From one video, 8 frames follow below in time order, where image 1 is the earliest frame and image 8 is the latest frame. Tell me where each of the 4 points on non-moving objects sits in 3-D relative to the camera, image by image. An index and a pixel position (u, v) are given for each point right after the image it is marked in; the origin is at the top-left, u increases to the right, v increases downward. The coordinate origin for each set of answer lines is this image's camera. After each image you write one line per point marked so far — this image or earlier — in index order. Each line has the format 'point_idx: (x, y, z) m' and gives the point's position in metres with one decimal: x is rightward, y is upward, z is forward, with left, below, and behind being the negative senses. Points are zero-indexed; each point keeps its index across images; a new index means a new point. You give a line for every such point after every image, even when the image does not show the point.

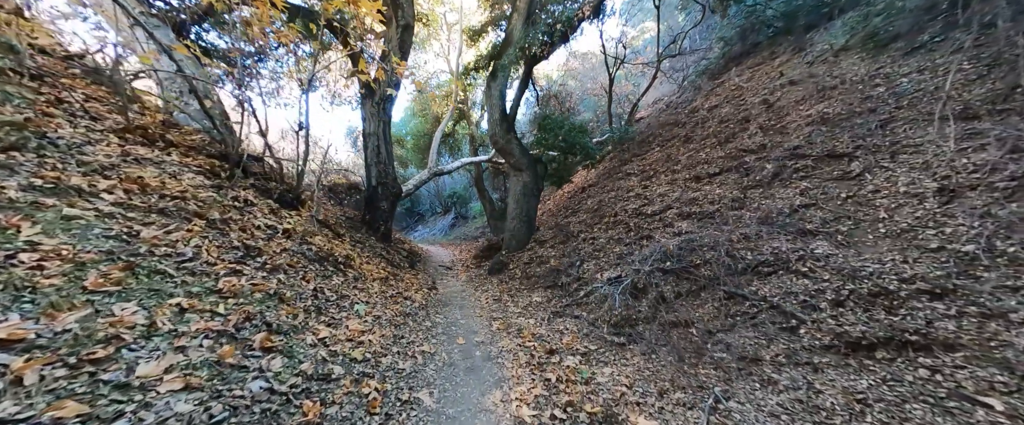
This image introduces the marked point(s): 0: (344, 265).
0: (-2.7, -0.9, +5.4) m
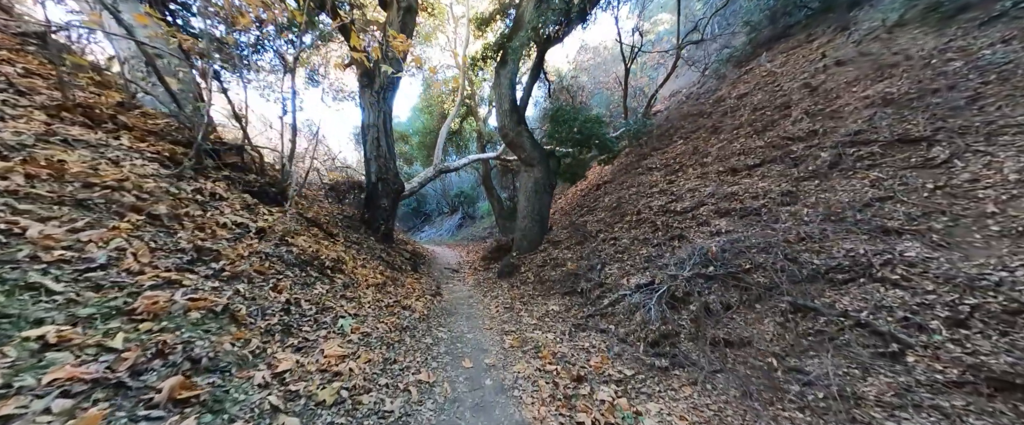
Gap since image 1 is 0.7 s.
0: (-2.5, -0.8, +4.6) m
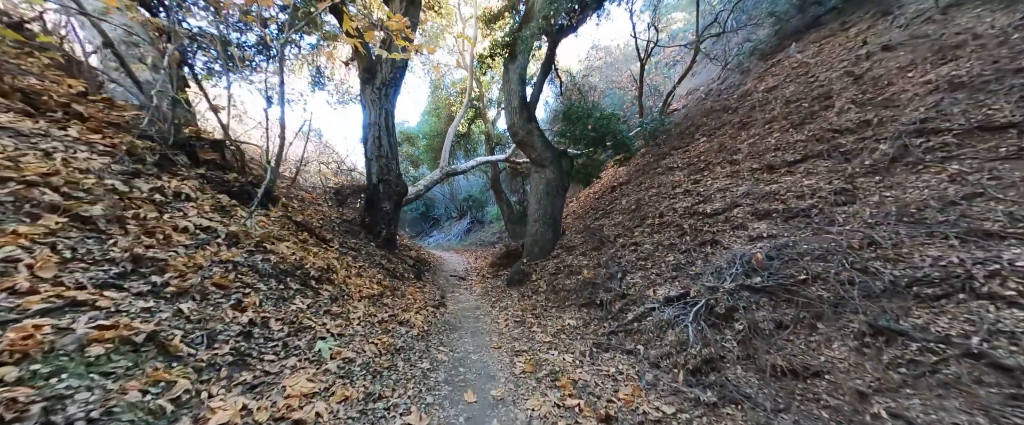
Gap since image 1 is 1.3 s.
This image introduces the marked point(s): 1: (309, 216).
0: (-2.3, -0.9, +4.1) m
1: (-3.7, -0.1, +6.0) m
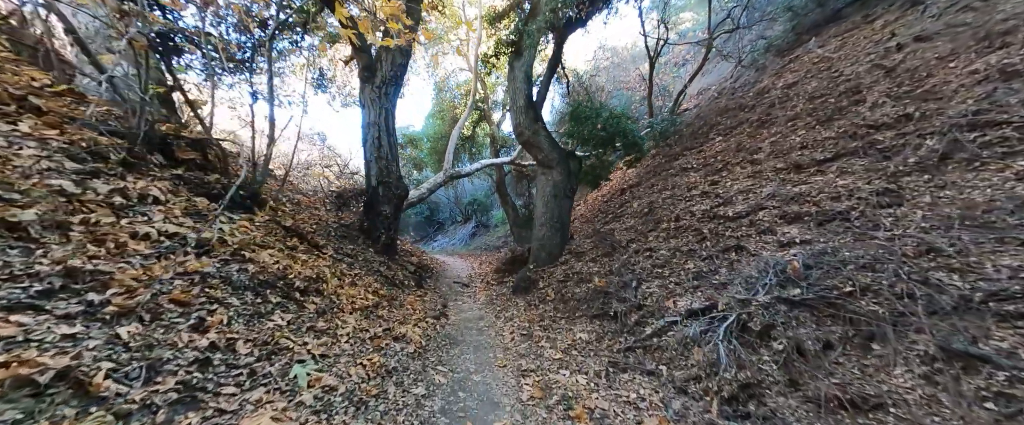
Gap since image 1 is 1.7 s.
0: (-2.3, -0.9, +3.7) m
1: (-3.6, -0.1, +5.7) m
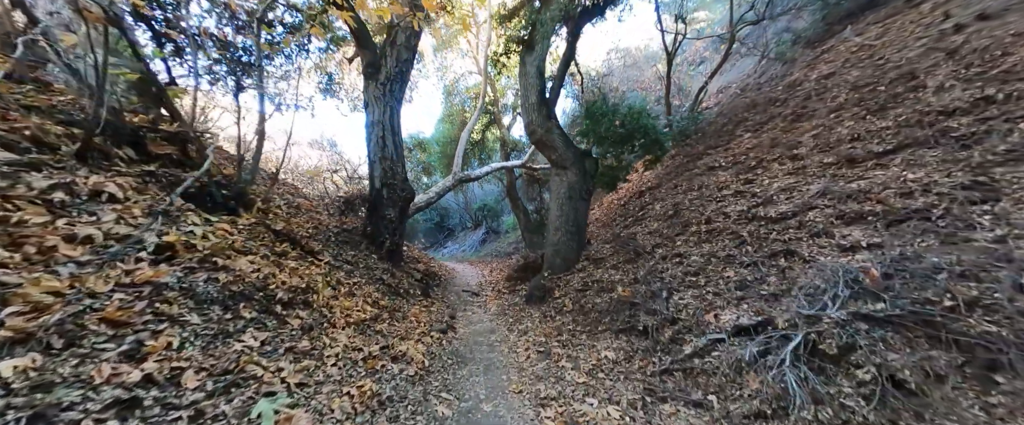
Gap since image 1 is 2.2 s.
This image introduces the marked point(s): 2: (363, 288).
0: (-2.1, -0.9, +3.2) m
1: (-3.3, -0.2, +5.2) m
2: (-2.2, -1.1, +5.0) m
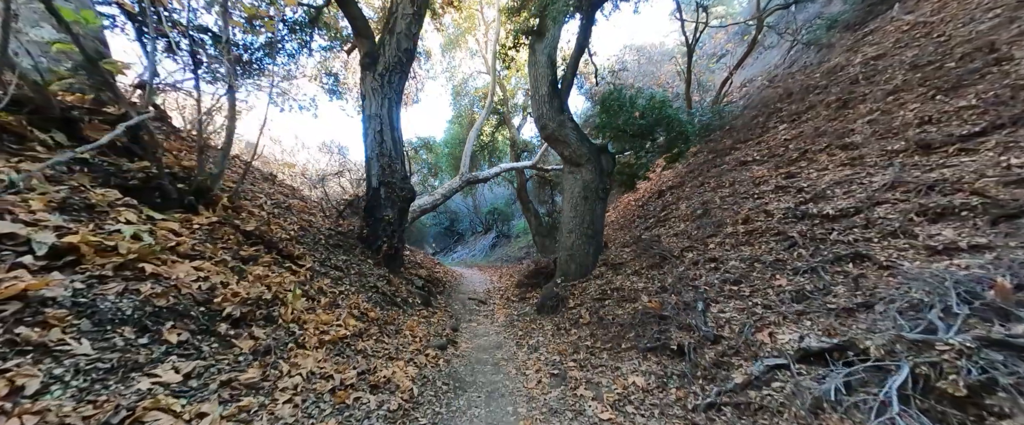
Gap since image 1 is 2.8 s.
0: (-2.1, -0.9, +2.6) m
1: (-3.2, -0.2, +4.7) m
2: (-2.1, -1.1, +4.4) m
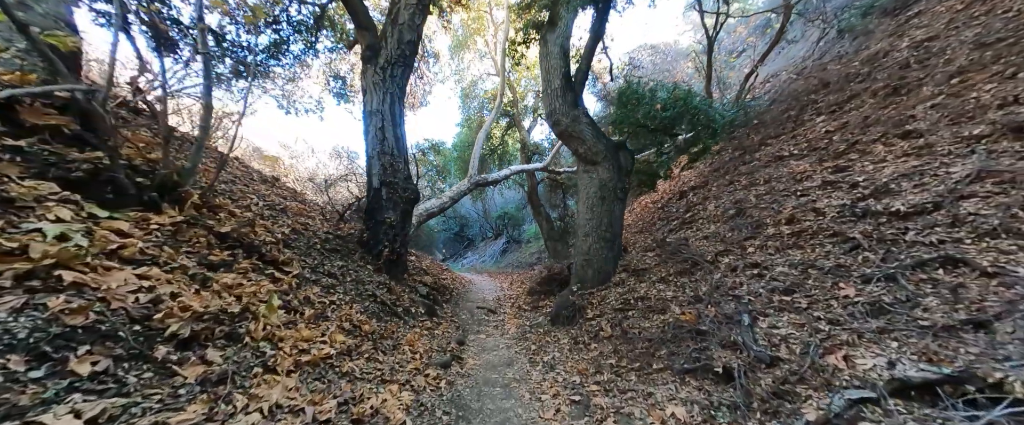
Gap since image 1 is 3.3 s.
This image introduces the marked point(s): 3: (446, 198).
0: (-2.0, -0.8, +2.1) m
1: (-3.1, -0.2, +4.2) m
2: (-2.0, -1.1, +3.9) m
3: (-2.1, +0.4, +10.4) m
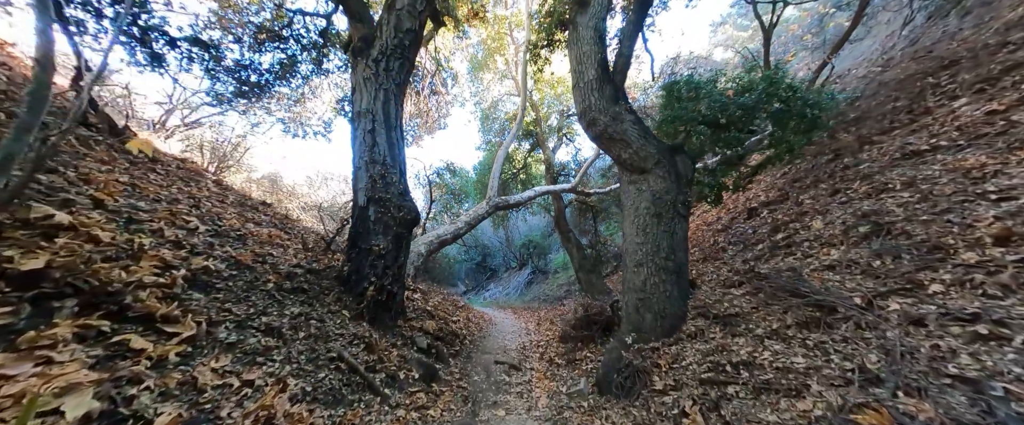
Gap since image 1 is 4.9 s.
0: (-1.9, -0.8, +0.6) m
1: (-2.8, -0.4, +2.9) m
2: (-1.7, -1.3, +2.3) m
3: (-1.4, -0.3, +9.0) m
